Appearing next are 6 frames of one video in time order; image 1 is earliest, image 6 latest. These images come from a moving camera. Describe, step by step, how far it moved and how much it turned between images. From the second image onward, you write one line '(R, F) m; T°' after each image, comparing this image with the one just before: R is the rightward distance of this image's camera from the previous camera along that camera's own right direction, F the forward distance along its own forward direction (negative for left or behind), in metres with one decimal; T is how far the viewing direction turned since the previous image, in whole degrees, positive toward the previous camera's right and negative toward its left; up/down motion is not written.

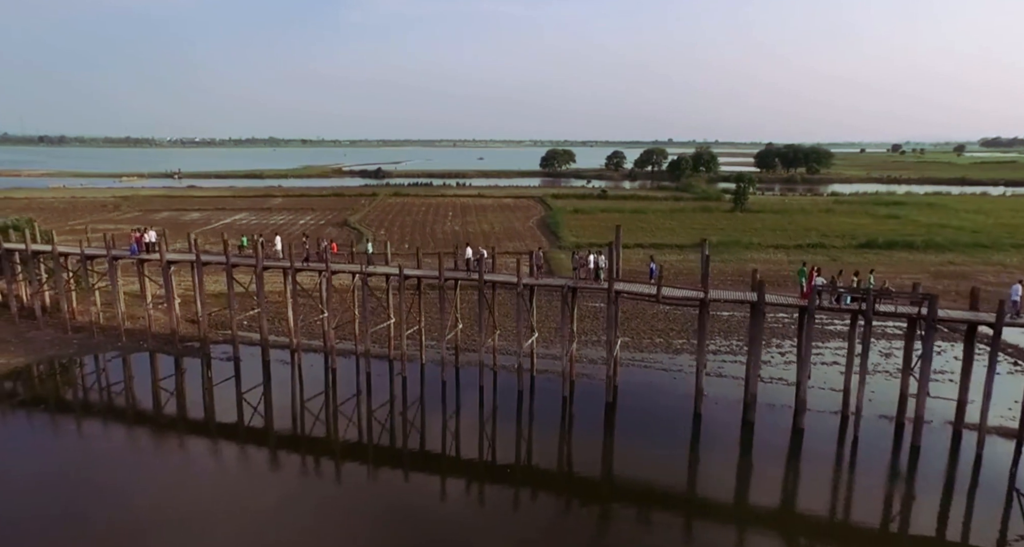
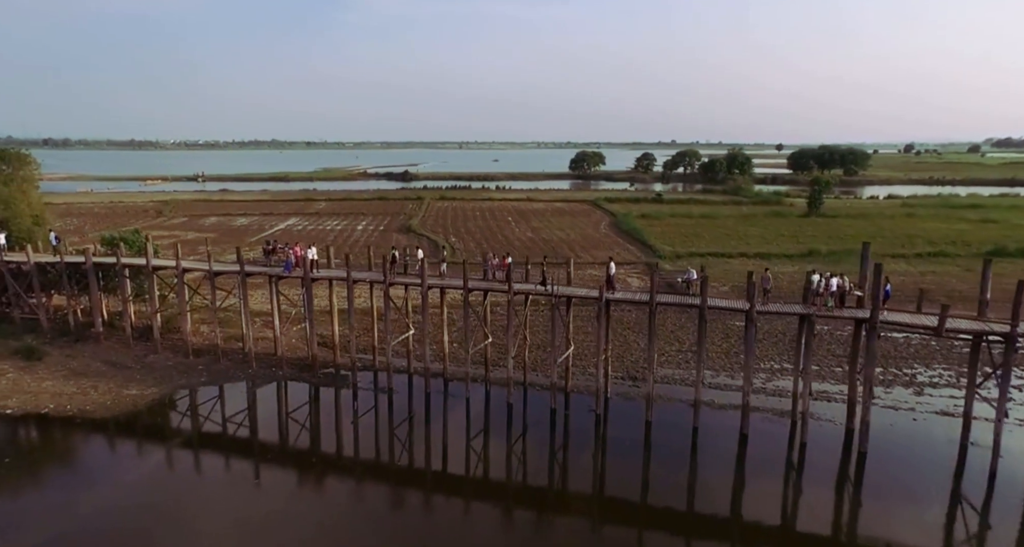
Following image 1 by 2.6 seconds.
(-5.8, +2.7) m; -1°
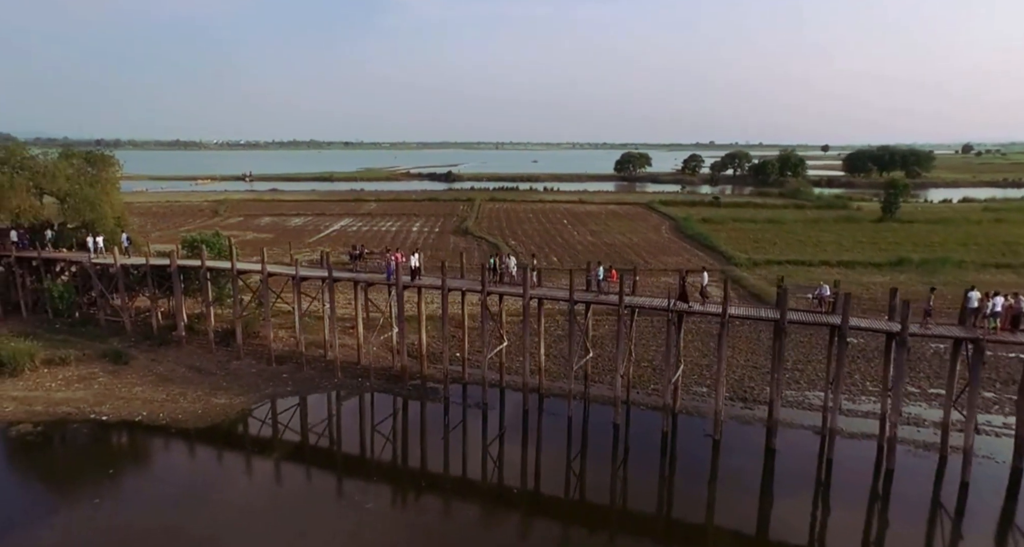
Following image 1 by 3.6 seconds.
(-2.1, +1.2) m; -3°
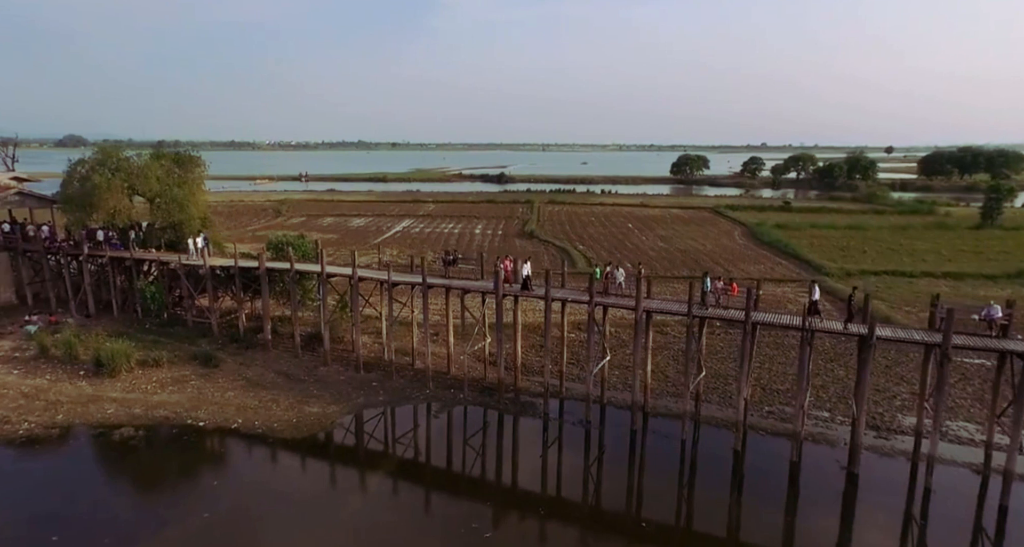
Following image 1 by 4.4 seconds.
(-1.8, +1.1) m; -4°
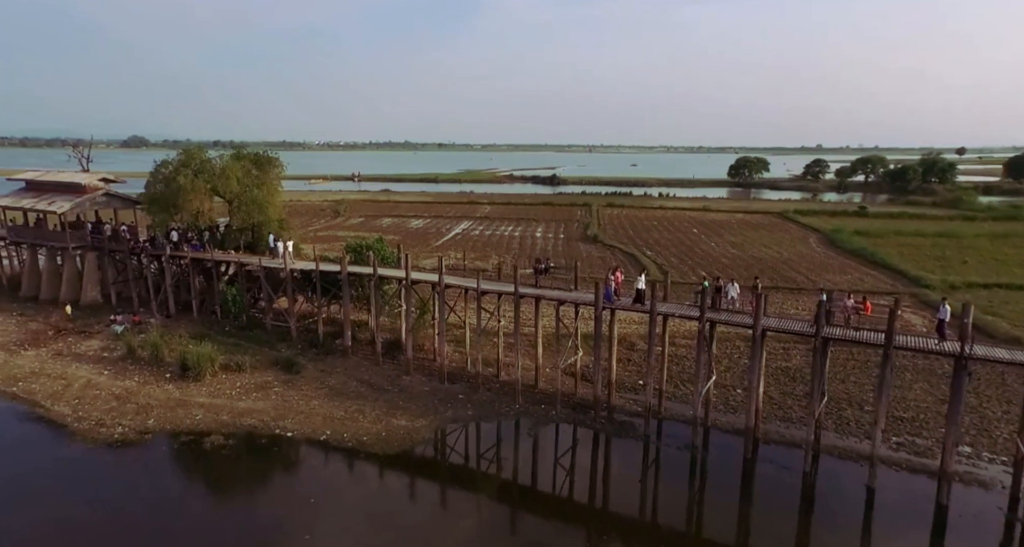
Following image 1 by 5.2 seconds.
(-1.6, +1.1) m; -4°
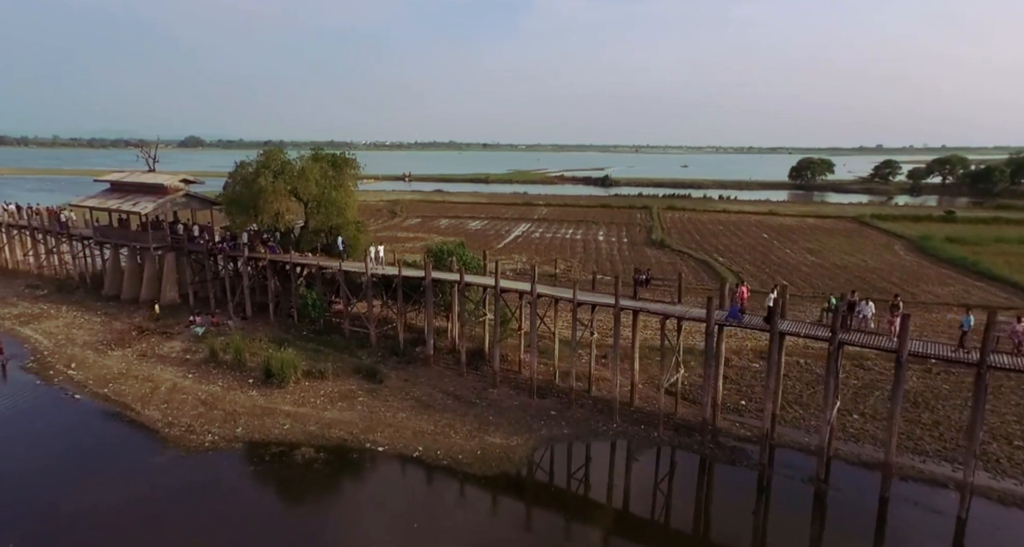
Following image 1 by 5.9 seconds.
(-1.6, +1.1) m; -4°
